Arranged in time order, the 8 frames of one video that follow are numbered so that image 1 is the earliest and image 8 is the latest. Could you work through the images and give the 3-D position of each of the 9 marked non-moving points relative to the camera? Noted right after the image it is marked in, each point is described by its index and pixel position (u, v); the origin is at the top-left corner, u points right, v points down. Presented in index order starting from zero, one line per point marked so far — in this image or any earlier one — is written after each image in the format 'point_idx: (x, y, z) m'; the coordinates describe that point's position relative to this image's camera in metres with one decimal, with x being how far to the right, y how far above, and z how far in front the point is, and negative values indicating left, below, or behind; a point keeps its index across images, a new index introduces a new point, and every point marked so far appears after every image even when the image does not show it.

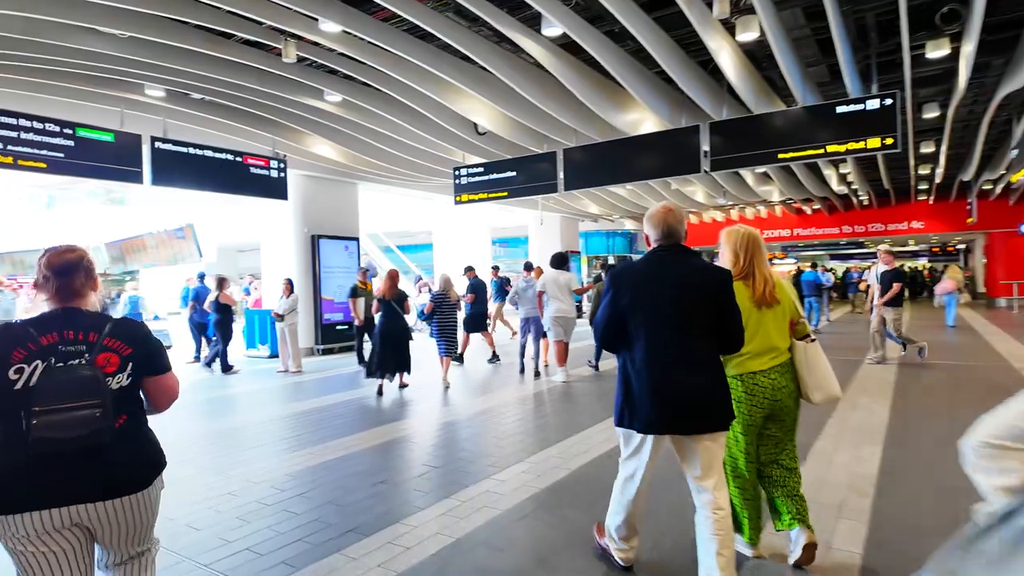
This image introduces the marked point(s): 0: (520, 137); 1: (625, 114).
0: (+0.2, +2.6, +10.3) m
1: (+1.8, +2.8, +9.6) m
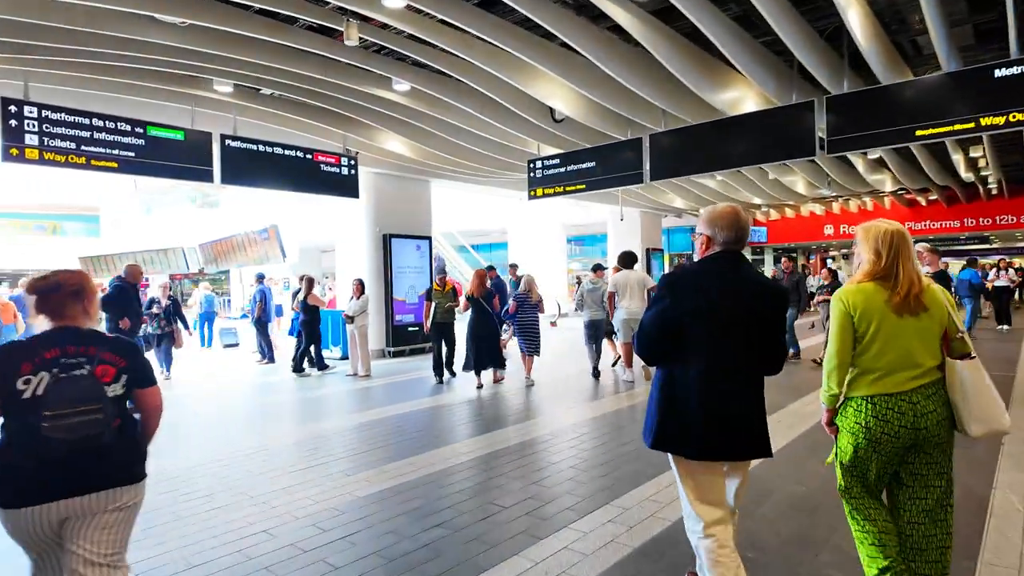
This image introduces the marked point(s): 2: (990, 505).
0: (+1.4, +2.6, +9.4) m
1: (+3.0, +2.8, +8.5) m
2: (+3.1, -1.4, +3.8) m
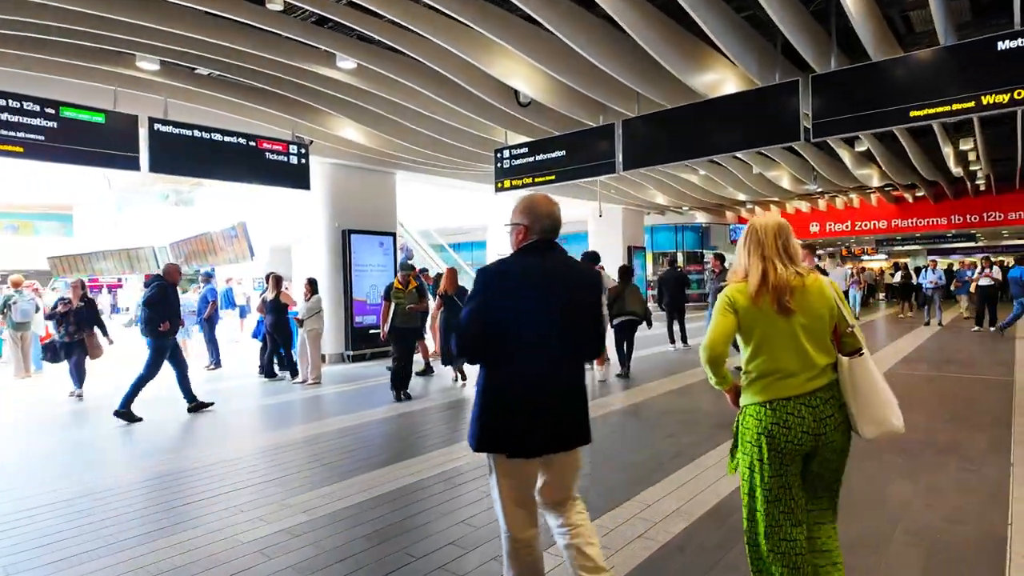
0: (+0.9, +2.6, +8.7) m
1: (+2.5, +2.8, +7.8) m
2: (+2.6, -1.4, +3.1) m
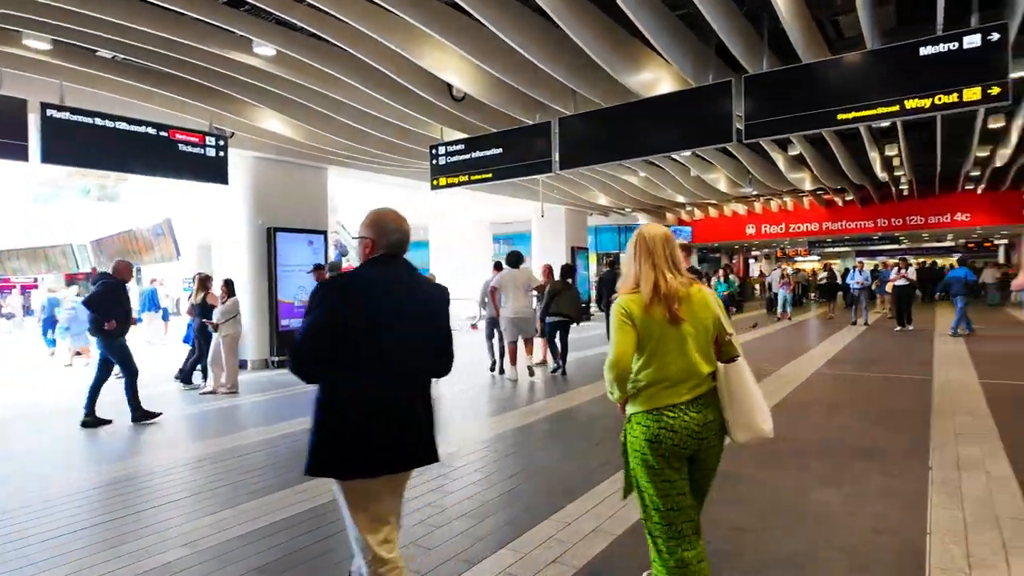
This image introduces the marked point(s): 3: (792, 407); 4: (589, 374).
0: (0.0, +2.6, +8.4) m
1: (+1.6, +2.8, +7.7) m
2: (+2.2, -1.4, +3.0) m
3: (+2.9, -1.2, +6.3) m
4: (+1.2, -1.4, +9.5) m
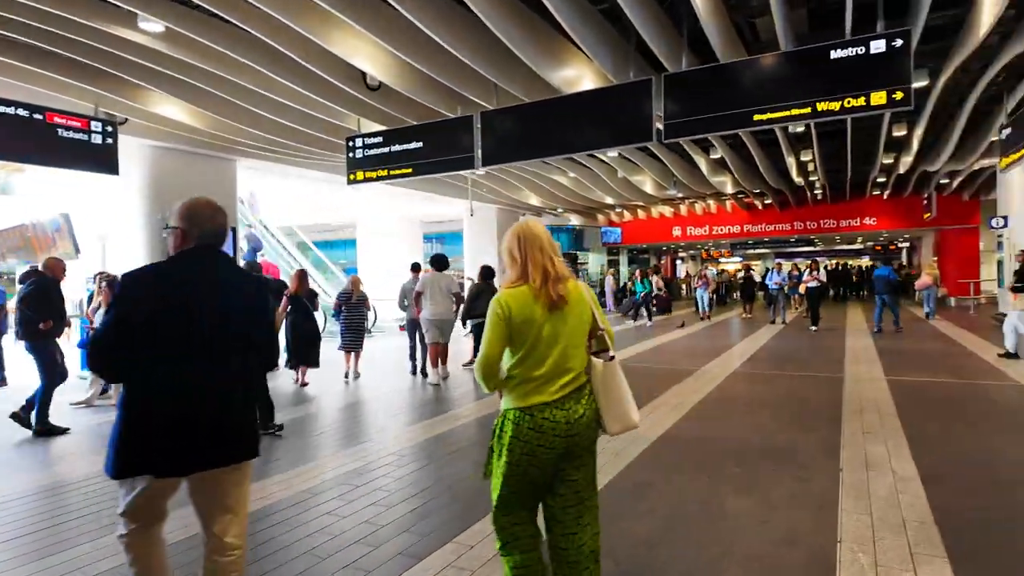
0: (-1.1, +2.6, +8.0) m
1: (+0.6, +2.8, +7.5) m
2: (+1.6, -1.4, +2.9) m
3: (+2.1, -1.2, +6.3) m
4: (0.0, -1.4, +9.3) m
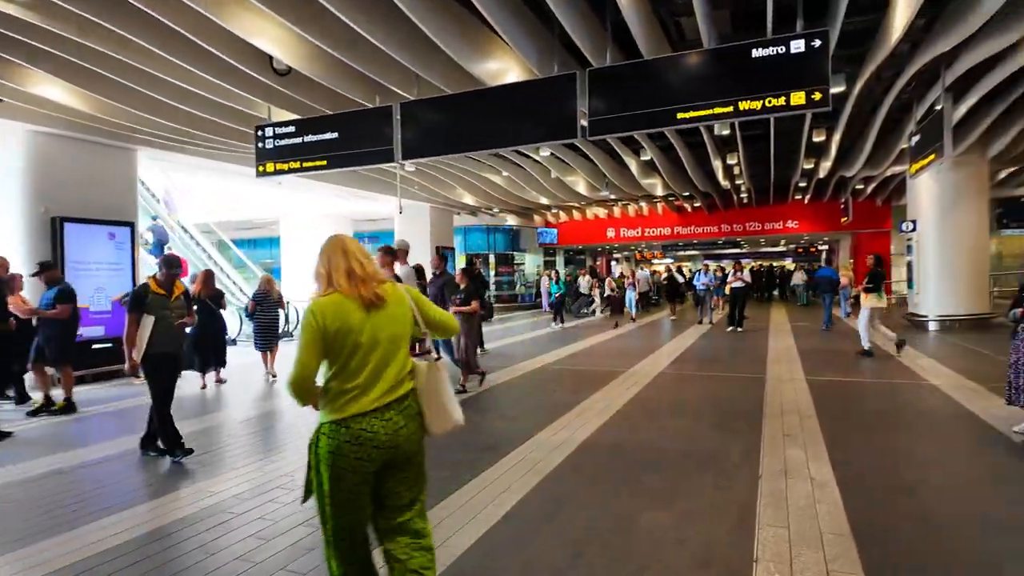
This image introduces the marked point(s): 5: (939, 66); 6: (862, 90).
0: (-2.1, +2.6, +7.5) m
1: (-0.4, +2.7, +7.1) m
2: (+1.1, -1.4, +2.7) m
3: (+1.2, -1.3, +6.1) m
4: (-1.1, -1.4, +8.9) m
5: (+6.4, +3.4, +9.0) m
6: (+6.0, +3.4, +10.3) m
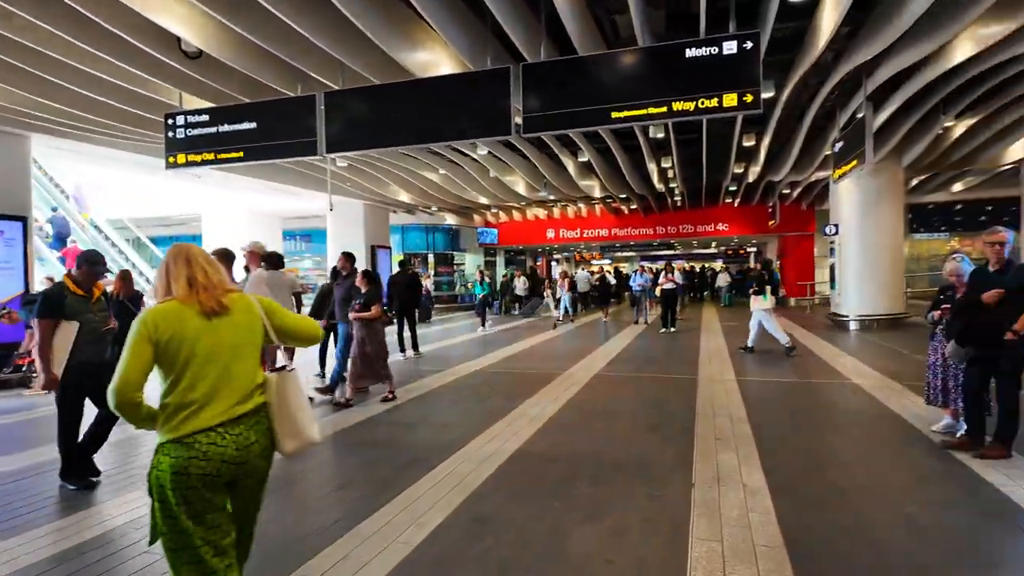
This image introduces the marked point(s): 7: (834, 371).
0: (-2.9, +2.5, +7.0) m
1: (-1.1, +2.7, +6.8) m
2: (+0.8, -1.4, +2.6) m
3: (+0.5, -1.3, +5.9) m
4: (-2.0, -1.4, +8.5) m
5: (+5.4, +3.3, +9.3) m
6: (+4.9, +3.4, +10.6) m
7: (+4.6, -1.2, +8.5) m
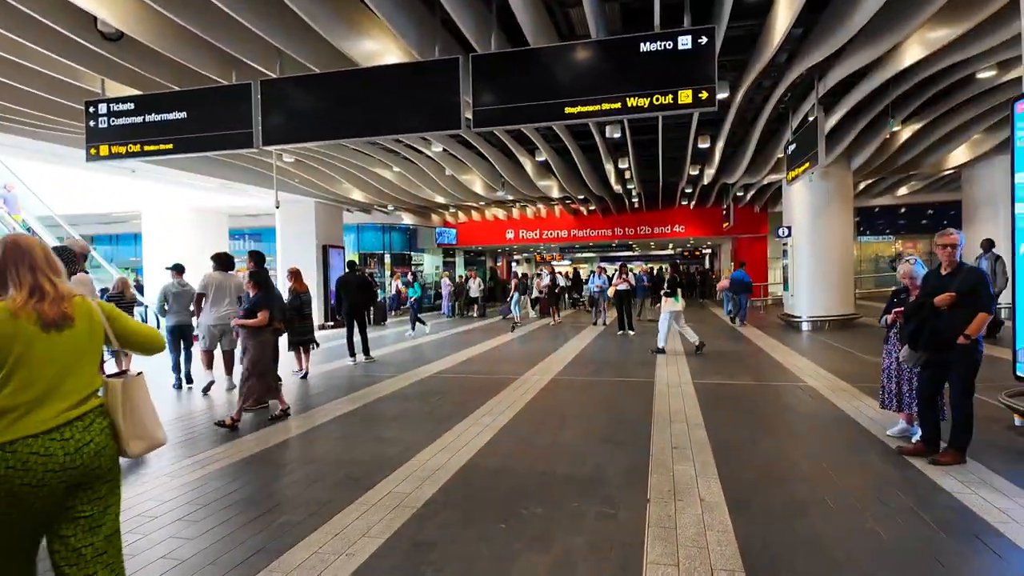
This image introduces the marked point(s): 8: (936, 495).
0: (-3.5, +2.5, +6.5) m
1: (-1.7, +2.7, +6.4) m
2: (+0.5, -1.4, +2.3) m
3: (+0.1, -1.3, +5.7) m
4: (-2.7, -1.4, +8.1) m
5: (+4.7, +3.3, +9.3) m
6: (+4.1, +3.4, +10.6) m
7: (+3.9, -1.2, +8.5) m
8: (+2.7, -1.3, +3.8) m
